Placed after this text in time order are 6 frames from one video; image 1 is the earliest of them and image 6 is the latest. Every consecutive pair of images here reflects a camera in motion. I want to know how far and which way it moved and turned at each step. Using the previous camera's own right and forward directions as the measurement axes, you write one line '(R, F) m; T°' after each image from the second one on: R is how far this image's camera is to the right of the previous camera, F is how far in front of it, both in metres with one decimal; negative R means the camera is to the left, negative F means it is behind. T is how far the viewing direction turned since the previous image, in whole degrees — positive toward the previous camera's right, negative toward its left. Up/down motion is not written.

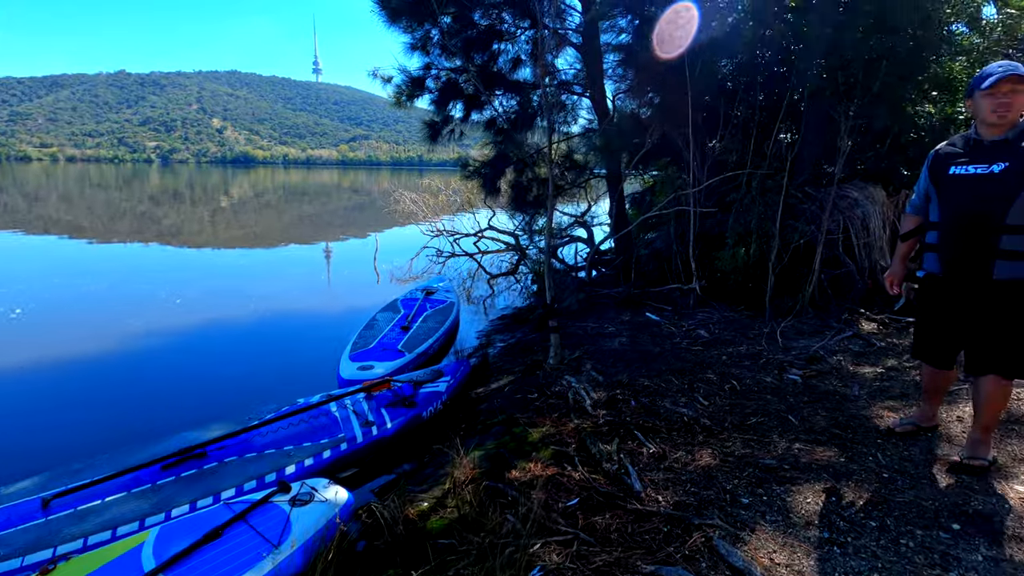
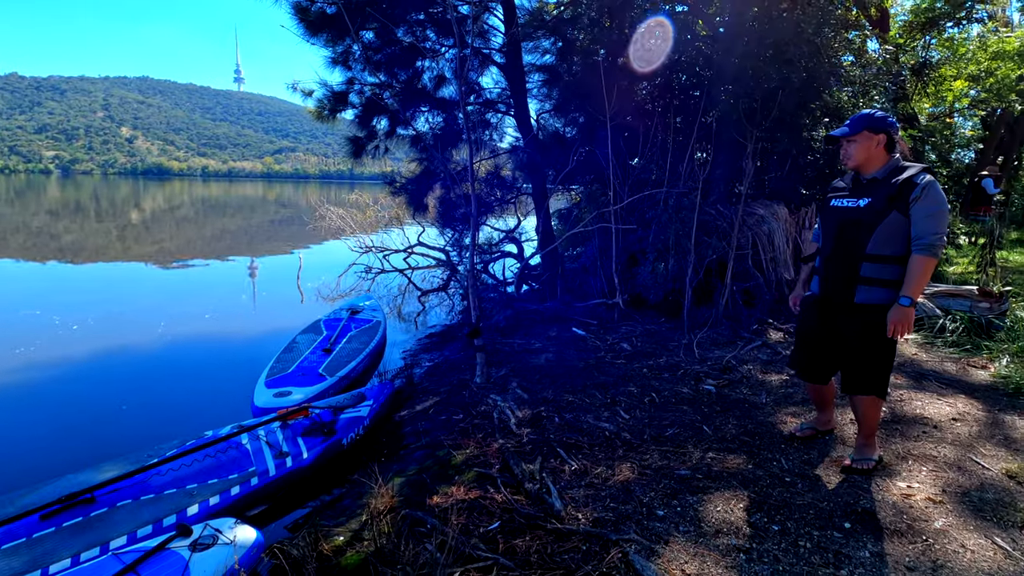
(+0.1, 0.0) m; +7°
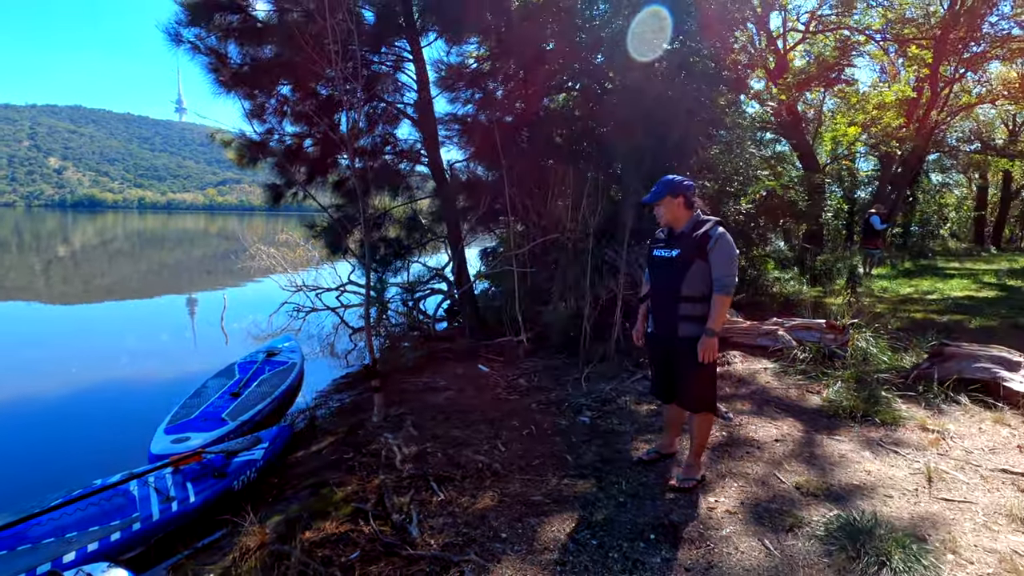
(+0.5, -0.4) m; +5°
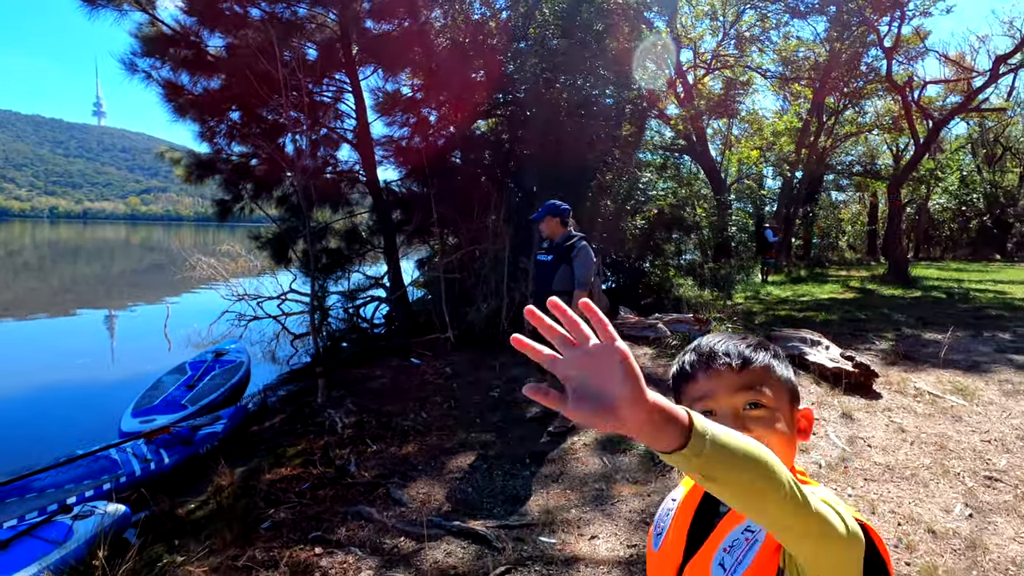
(+0.2, -1.1) m; +6°
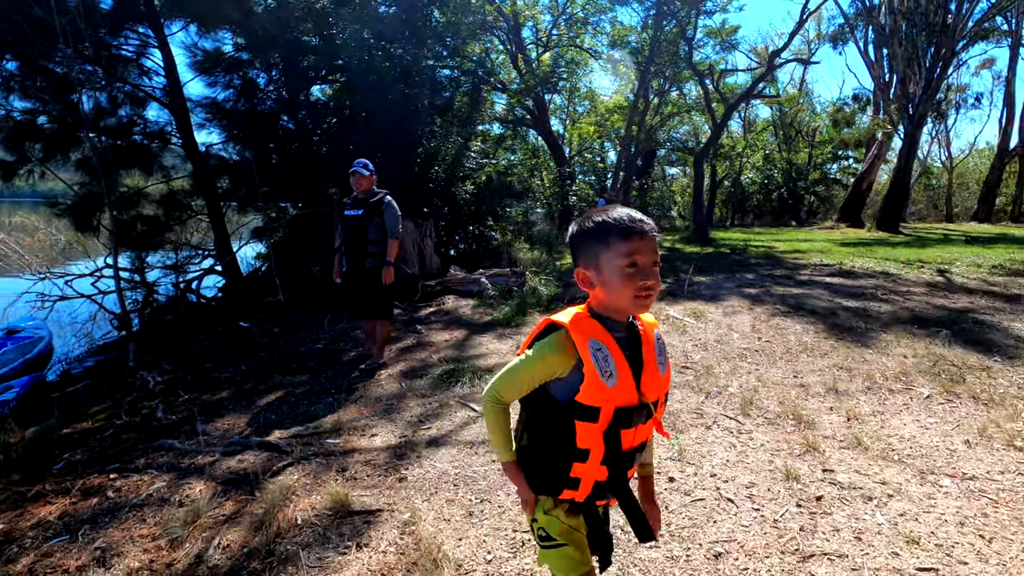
(+0.5, -0.6) m; +14°
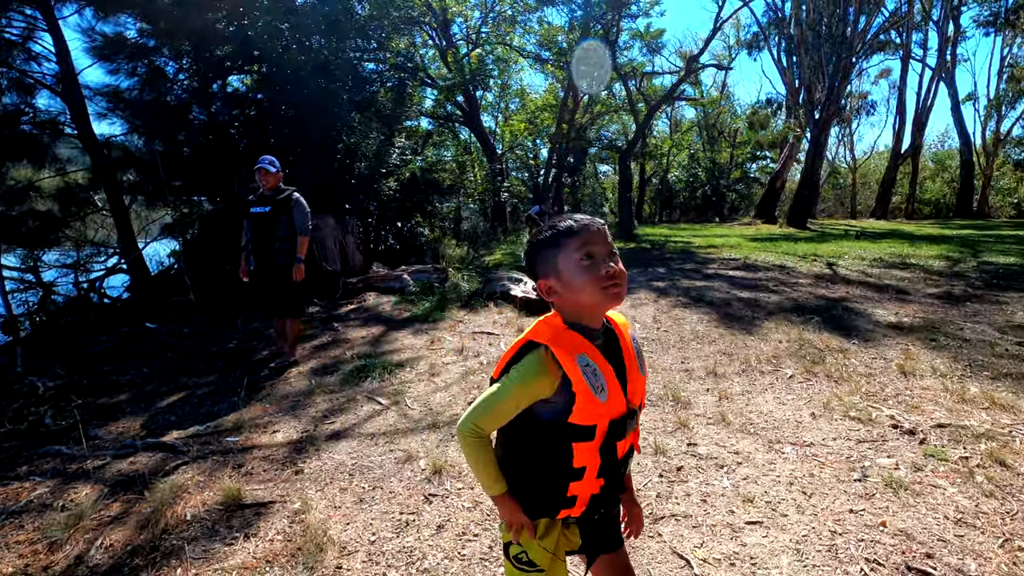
(+0.3, -0.2) m; +6°
